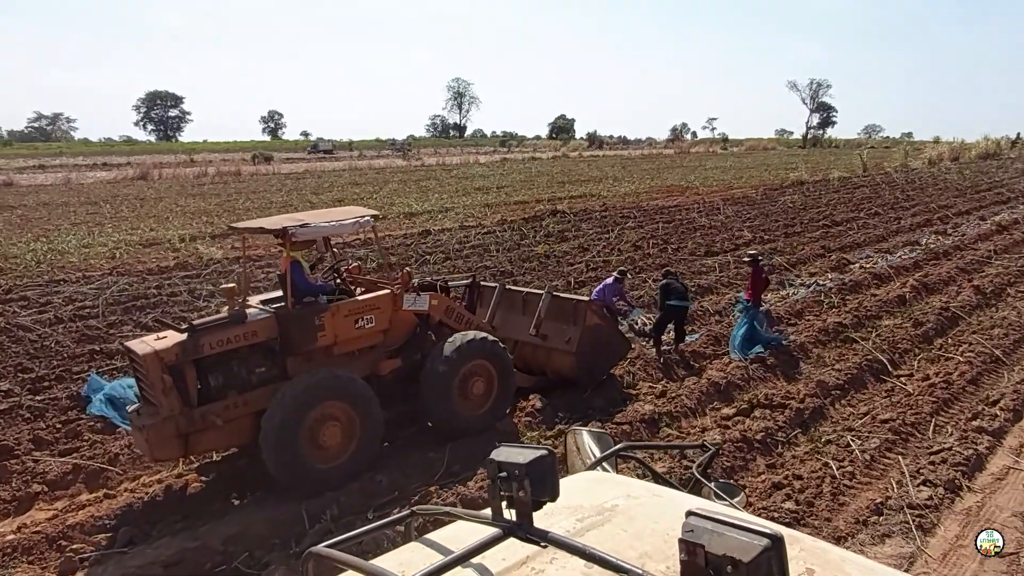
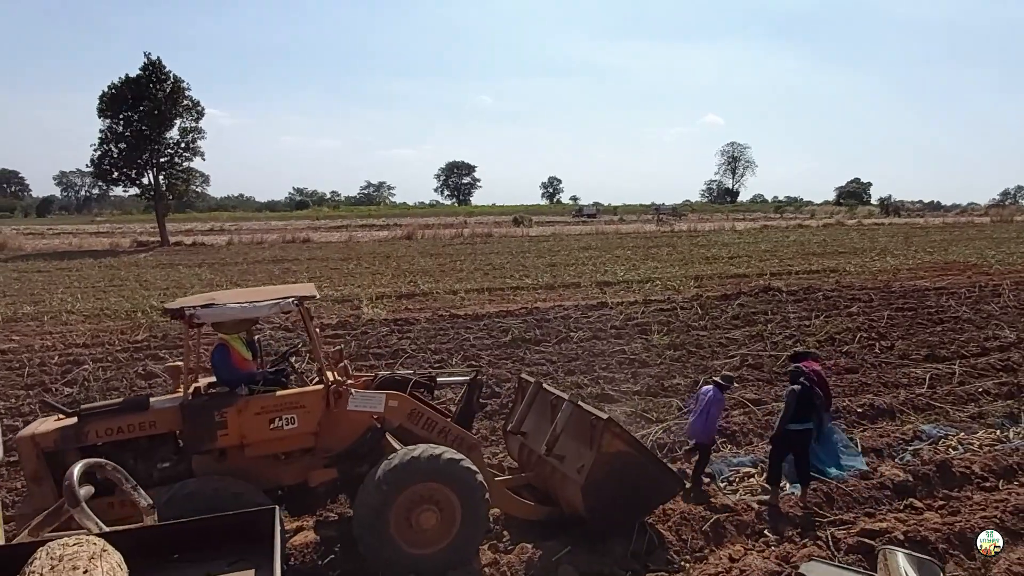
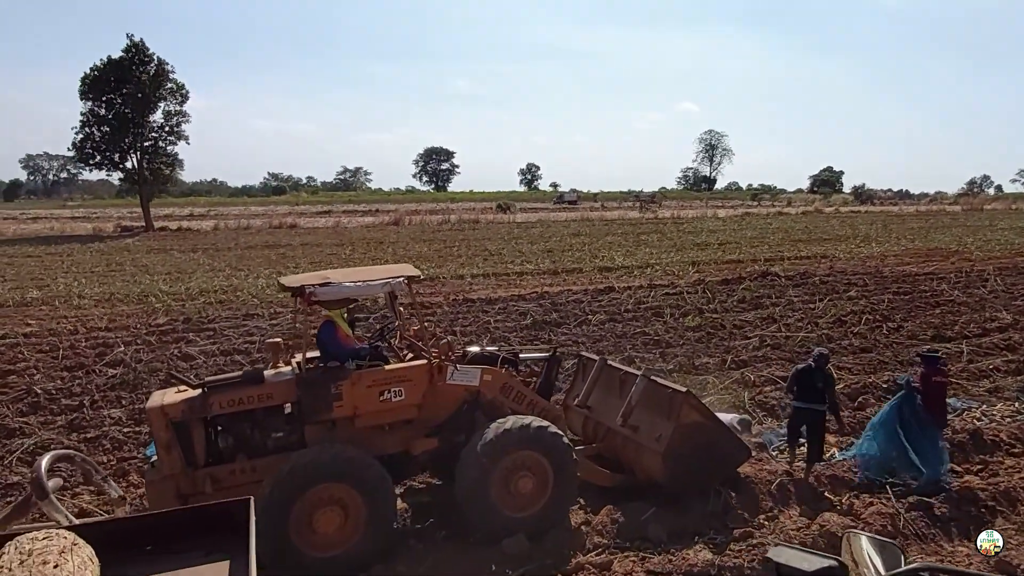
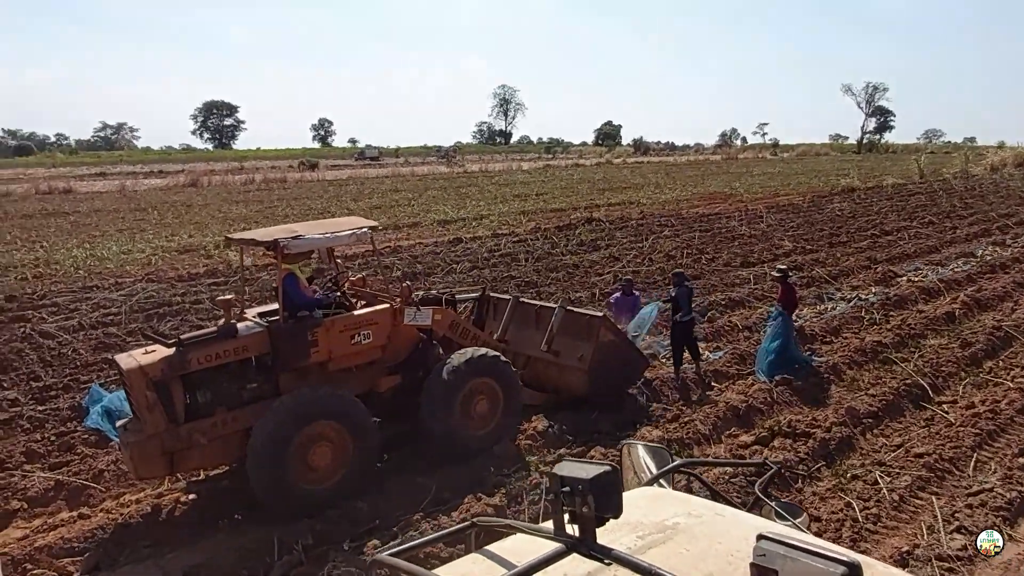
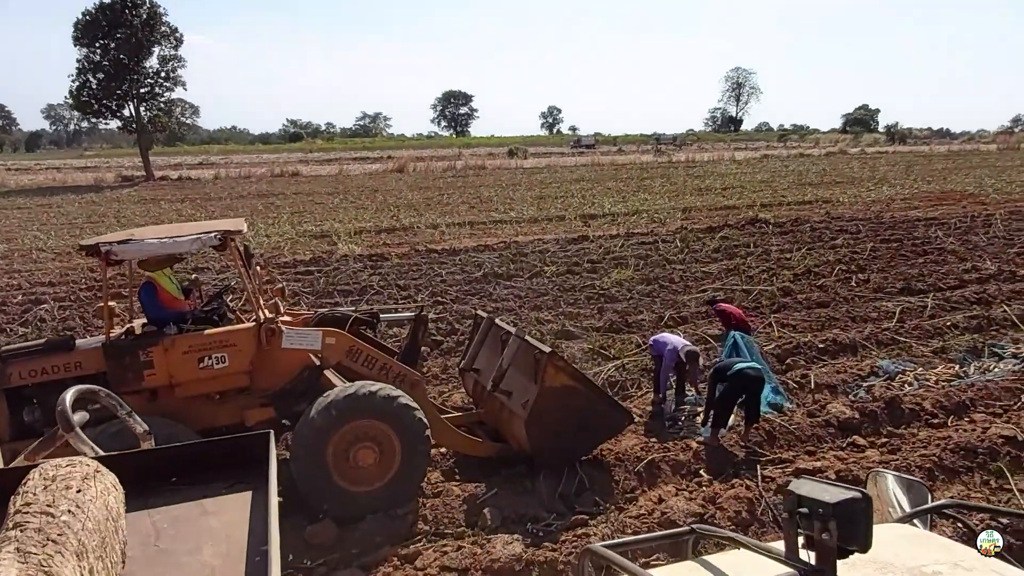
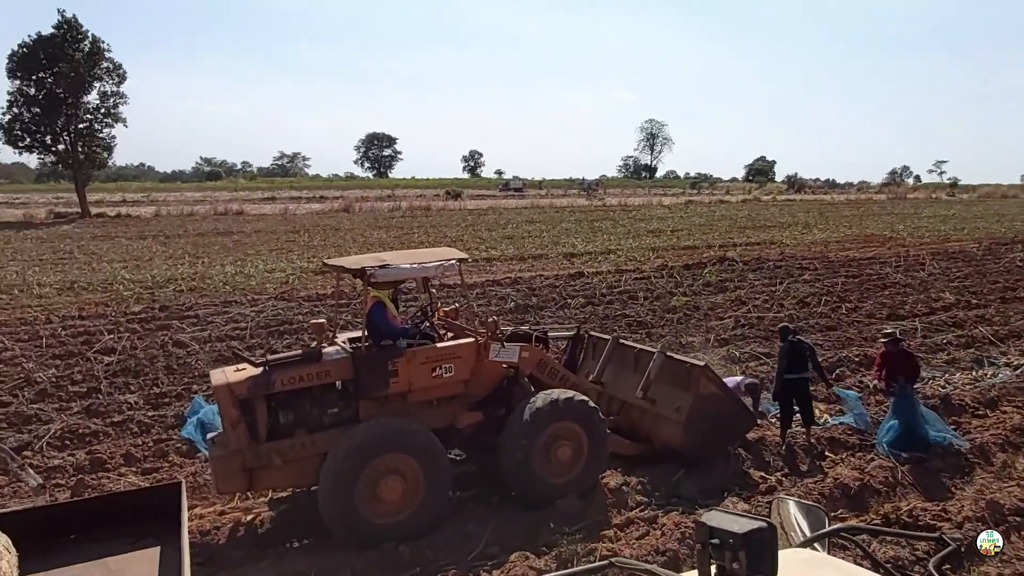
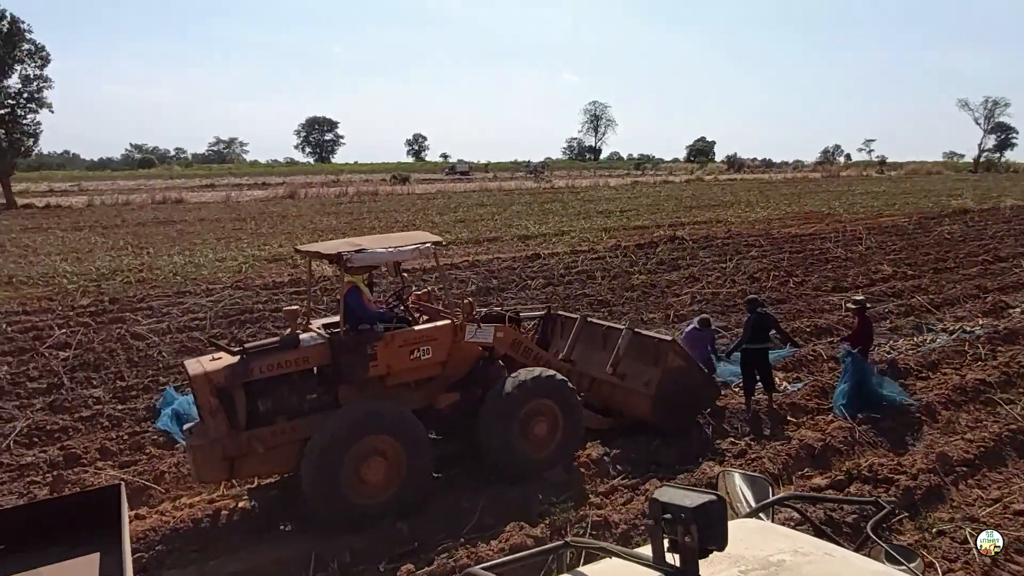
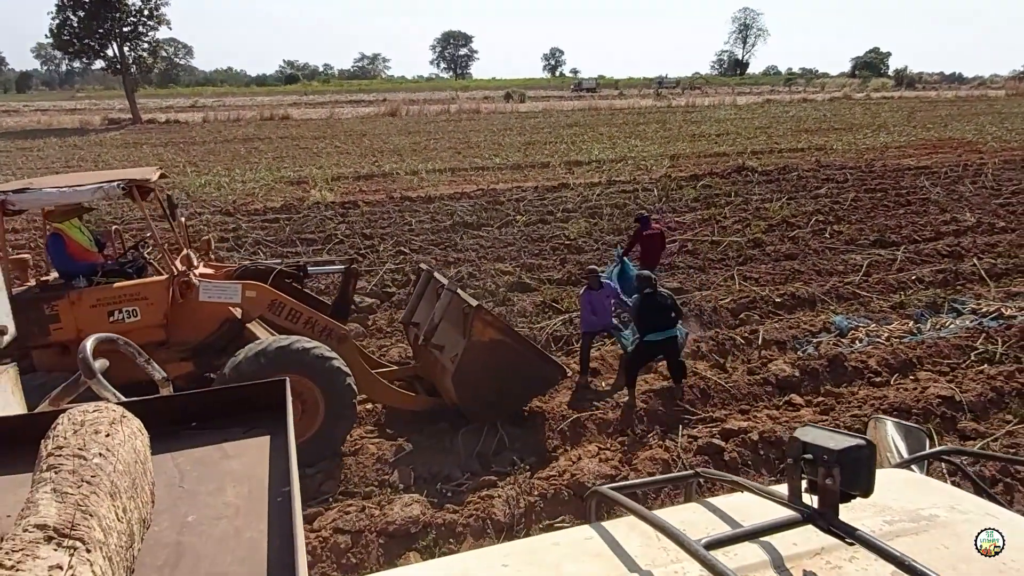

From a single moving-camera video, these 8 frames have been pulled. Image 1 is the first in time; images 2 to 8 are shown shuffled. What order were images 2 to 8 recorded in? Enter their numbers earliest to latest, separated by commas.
4, 7, 6, 3, 2, 5, 8
